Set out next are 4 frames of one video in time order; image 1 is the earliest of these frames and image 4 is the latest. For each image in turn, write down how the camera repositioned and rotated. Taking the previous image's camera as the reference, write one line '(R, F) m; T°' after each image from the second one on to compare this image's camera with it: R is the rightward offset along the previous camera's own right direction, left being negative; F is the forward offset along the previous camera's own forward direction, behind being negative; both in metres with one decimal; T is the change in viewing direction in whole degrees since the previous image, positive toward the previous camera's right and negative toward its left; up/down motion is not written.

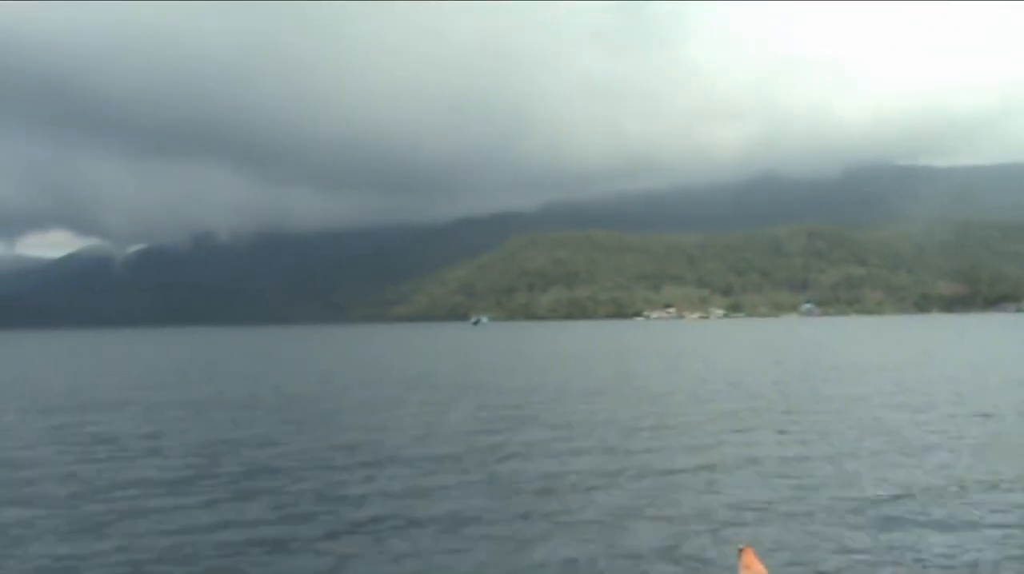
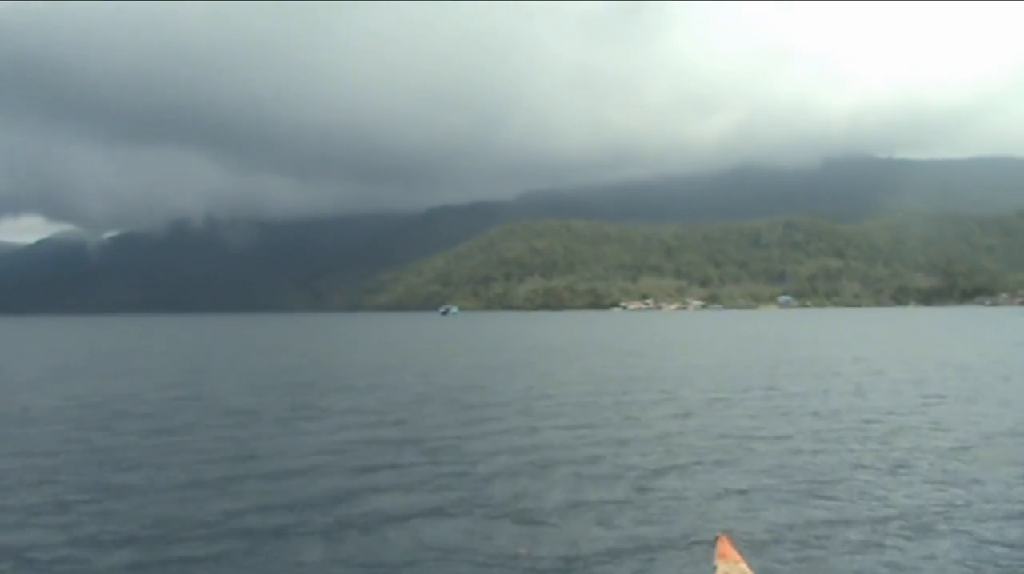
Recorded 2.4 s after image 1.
(+0.4, +2.2) m; +1°
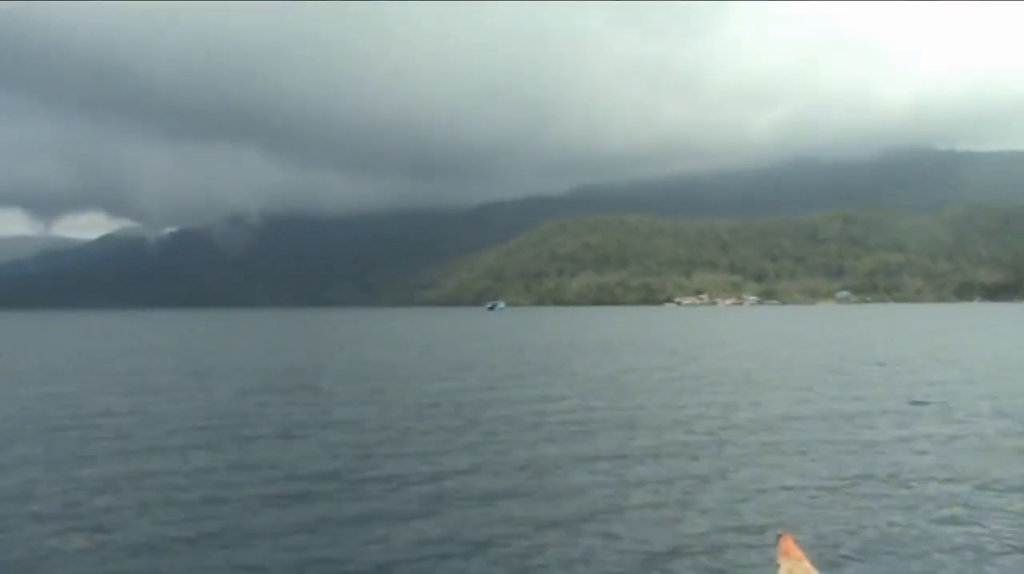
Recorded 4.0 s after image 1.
(-0.3, -0.1) m; -3°
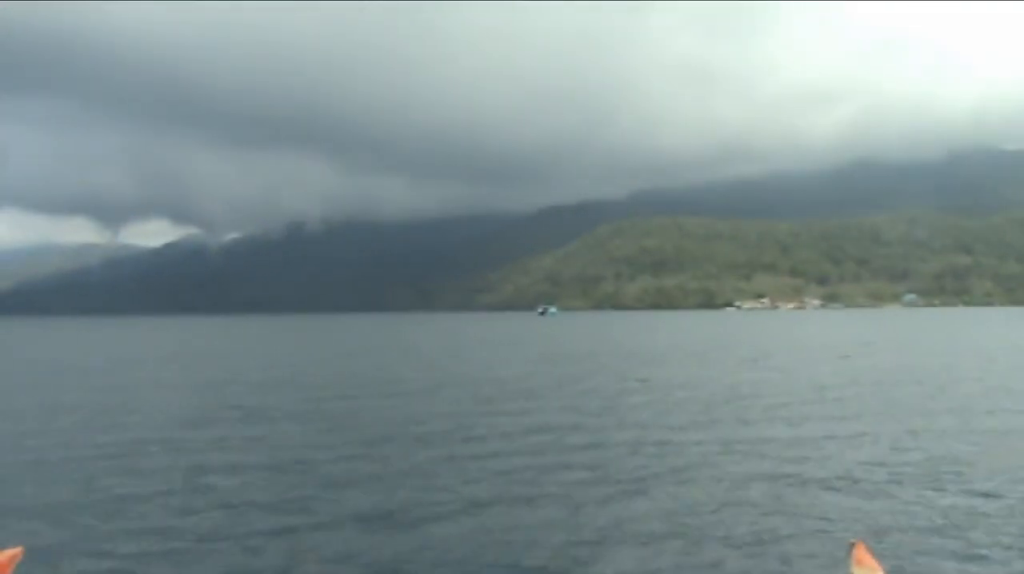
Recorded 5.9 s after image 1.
(-0.2, +0.5) m; -4°
